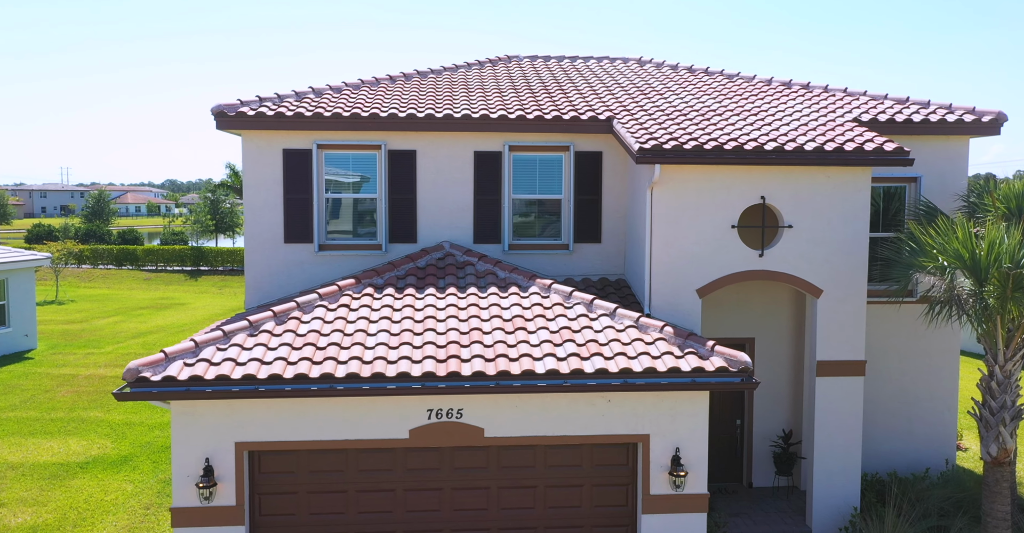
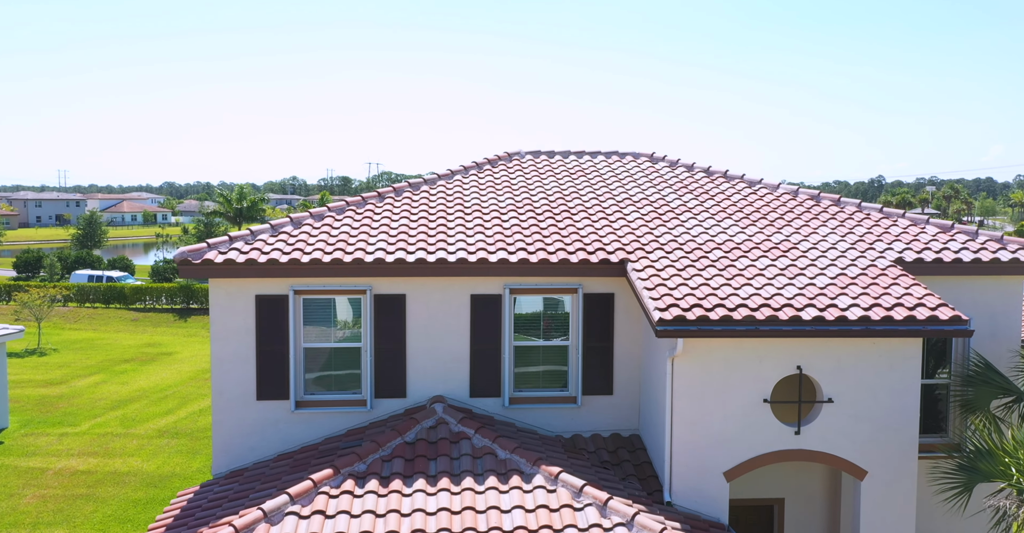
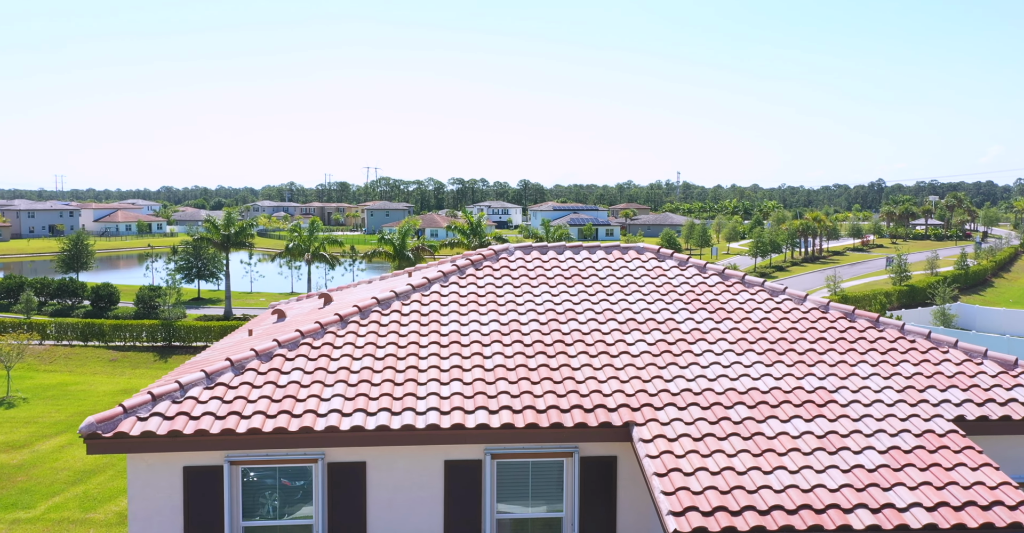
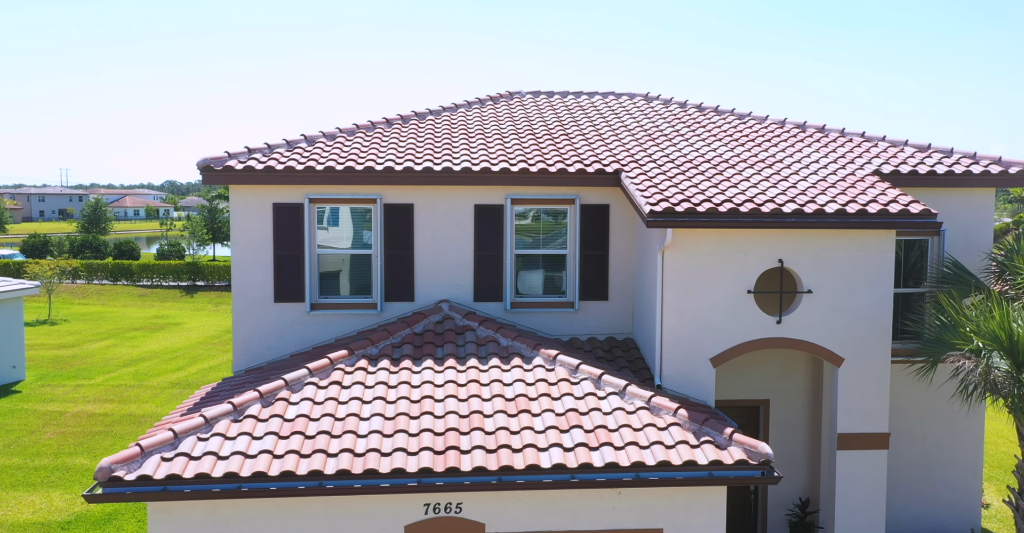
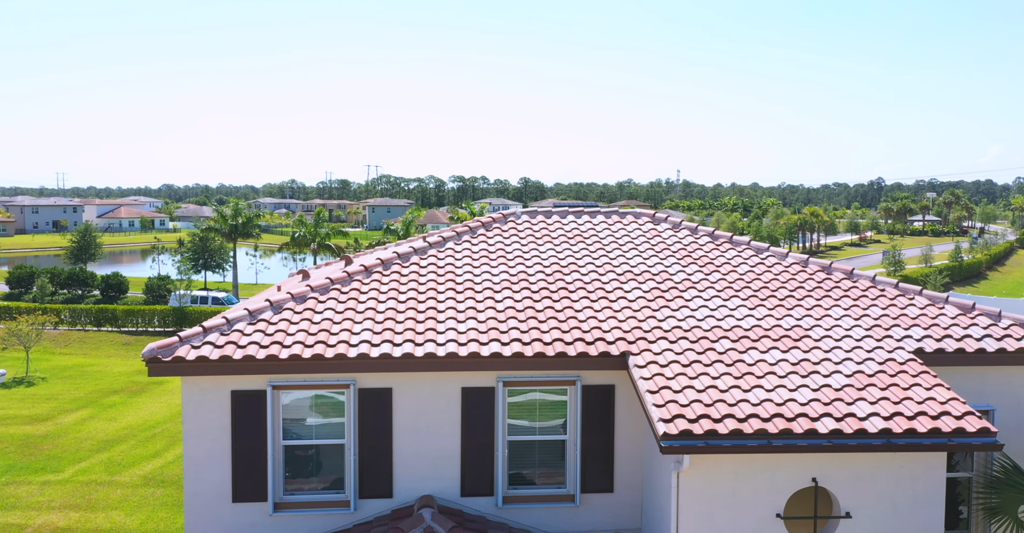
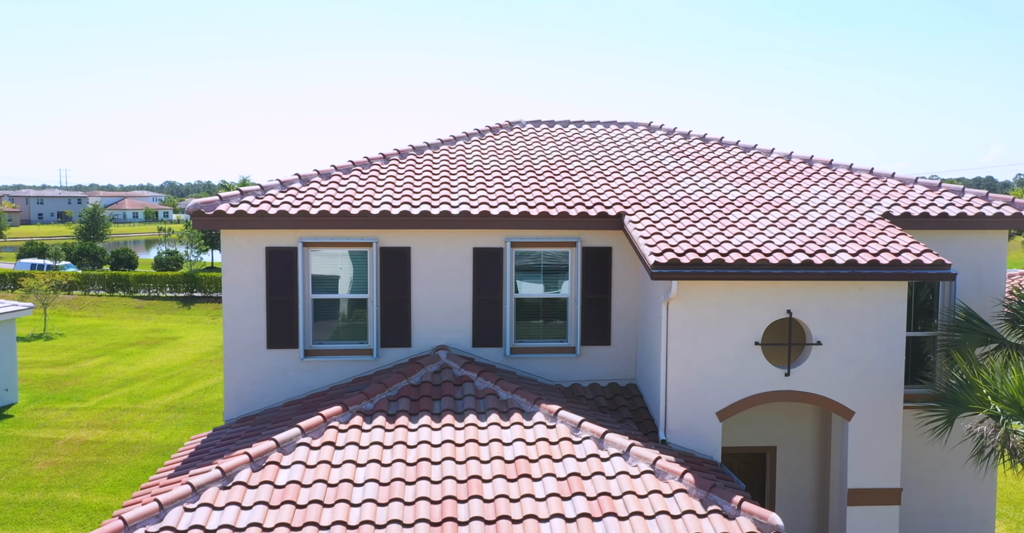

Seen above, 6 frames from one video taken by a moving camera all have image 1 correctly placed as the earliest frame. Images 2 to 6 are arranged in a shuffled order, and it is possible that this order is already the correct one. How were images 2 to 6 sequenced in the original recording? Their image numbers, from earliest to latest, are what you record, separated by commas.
4, 6, 2, 5, 3
